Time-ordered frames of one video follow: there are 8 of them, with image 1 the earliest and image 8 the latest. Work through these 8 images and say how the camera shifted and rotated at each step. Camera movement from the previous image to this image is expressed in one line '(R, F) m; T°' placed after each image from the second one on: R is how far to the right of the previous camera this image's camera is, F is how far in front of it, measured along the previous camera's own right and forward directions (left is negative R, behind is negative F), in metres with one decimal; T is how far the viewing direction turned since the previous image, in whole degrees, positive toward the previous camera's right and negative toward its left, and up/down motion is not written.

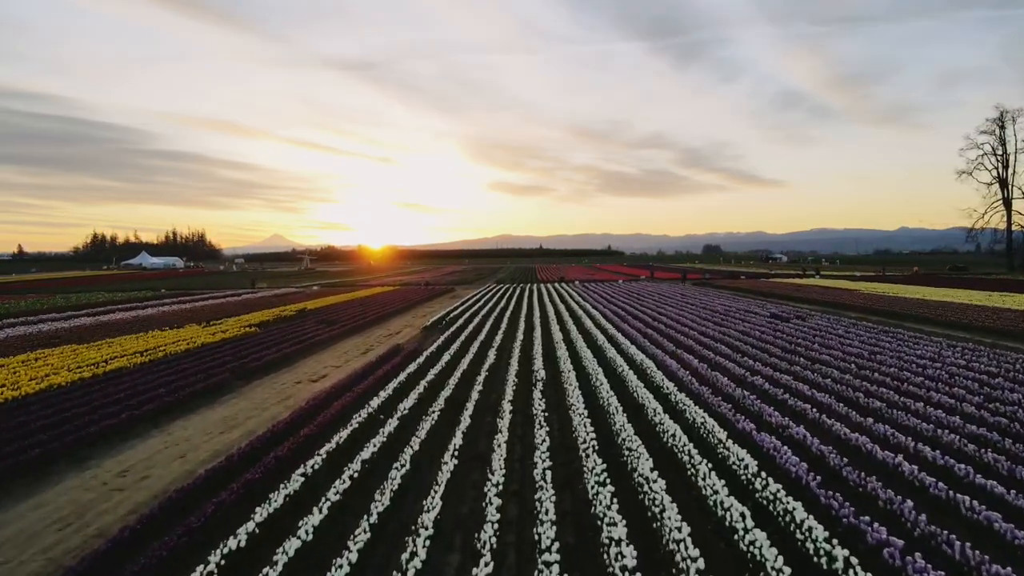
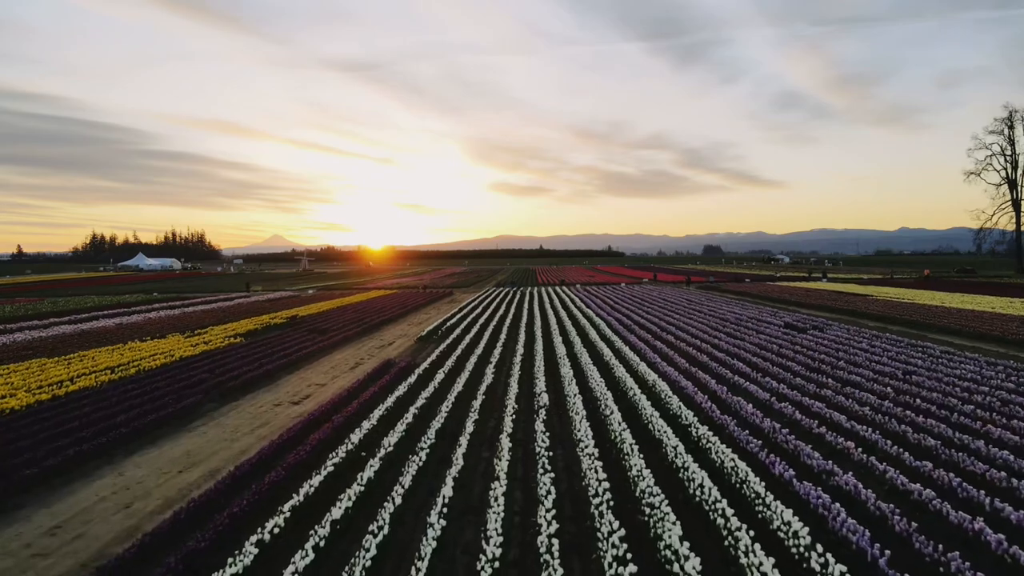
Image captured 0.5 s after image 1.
(0.0, +1.0) m; 0°
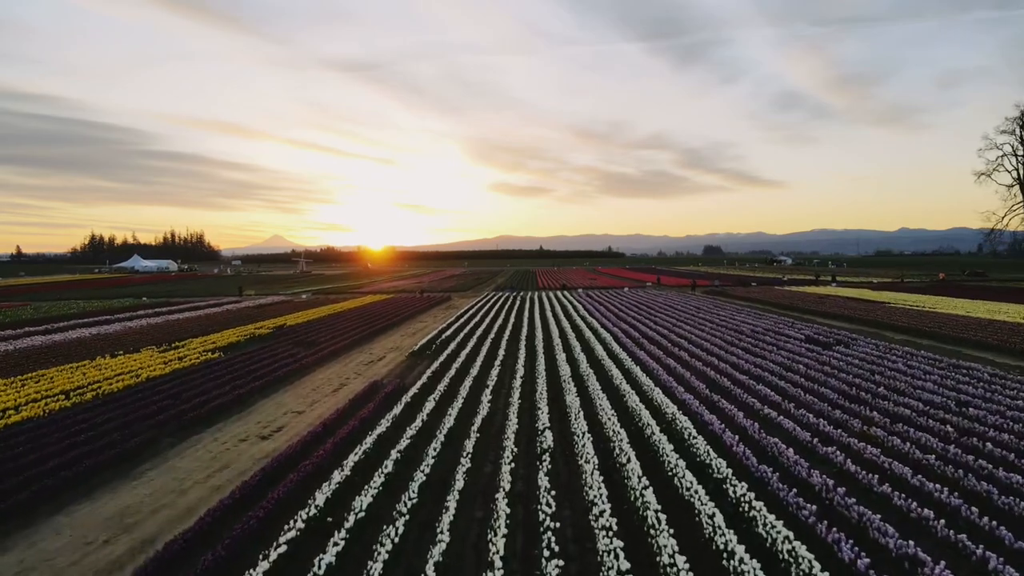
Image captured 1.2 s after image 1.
(0.0, +1.3) m; 0°
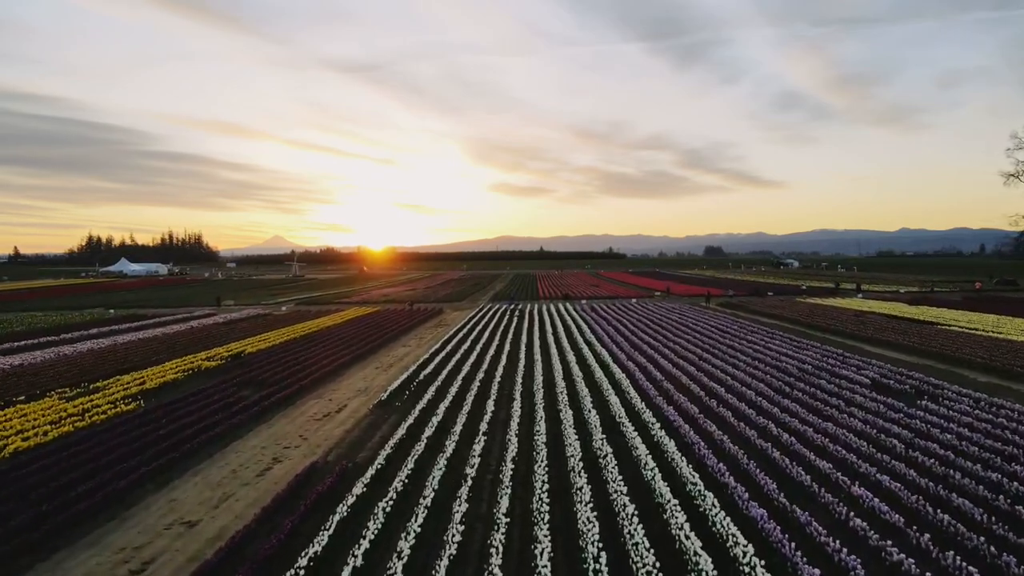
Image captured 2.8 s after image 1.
(+0.2, +3.4) m; 0°
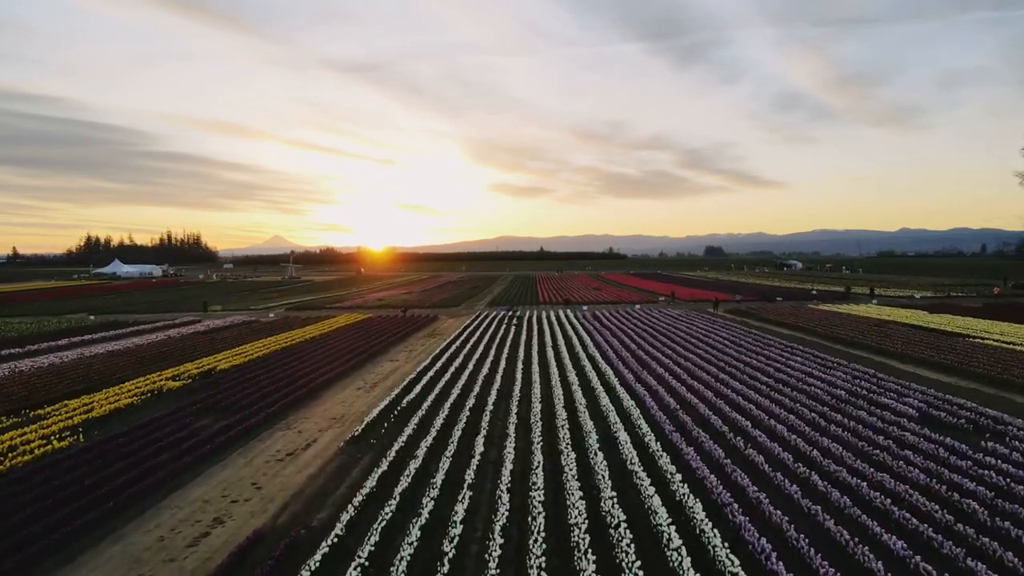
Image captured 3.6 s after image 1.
(+0.1, +1.7) m; 0°
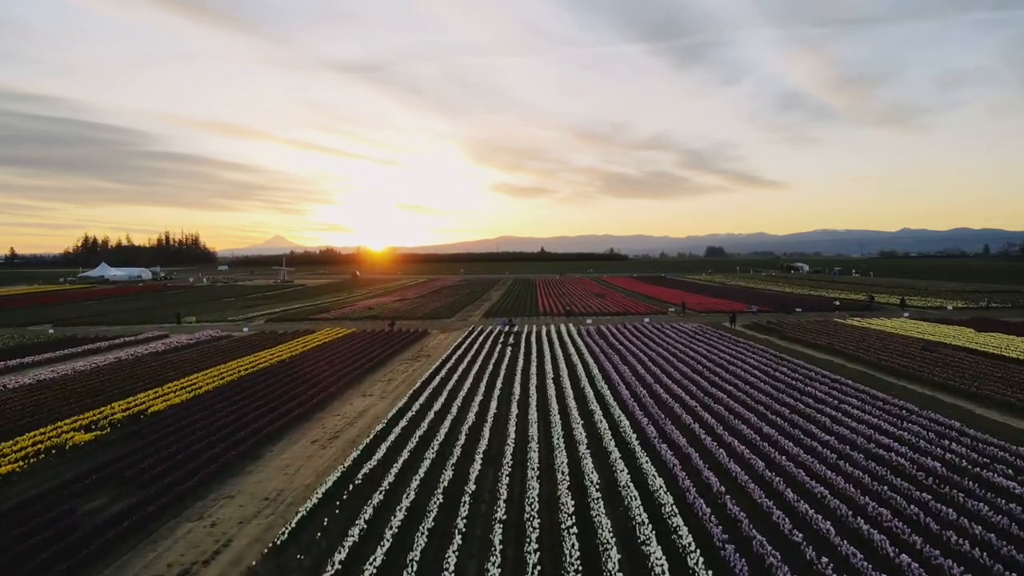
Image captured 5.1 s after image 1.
(+0.2, +3.2) m; 0°
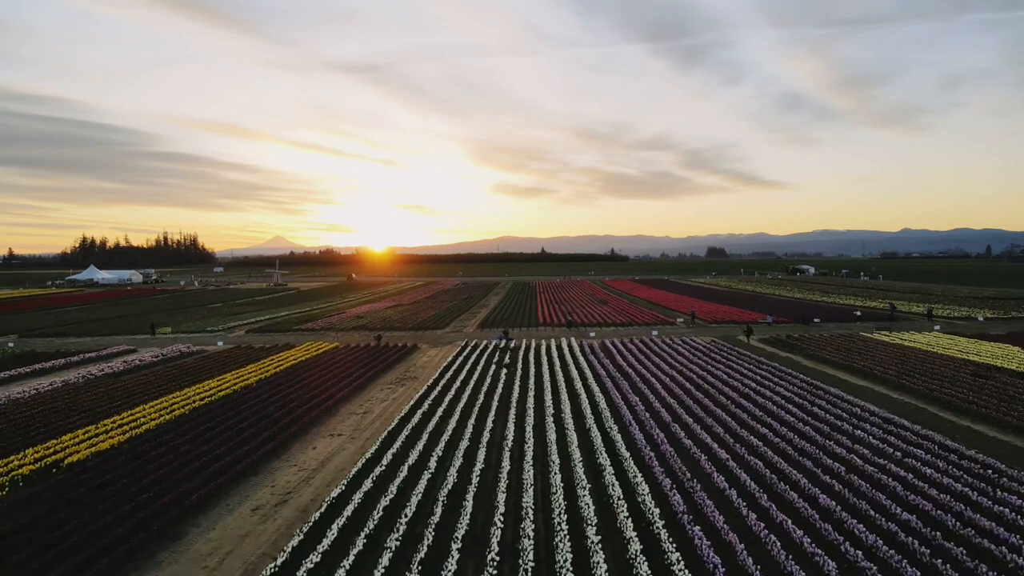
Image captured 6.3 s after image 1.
(+0.2, +2.7) m; 0°
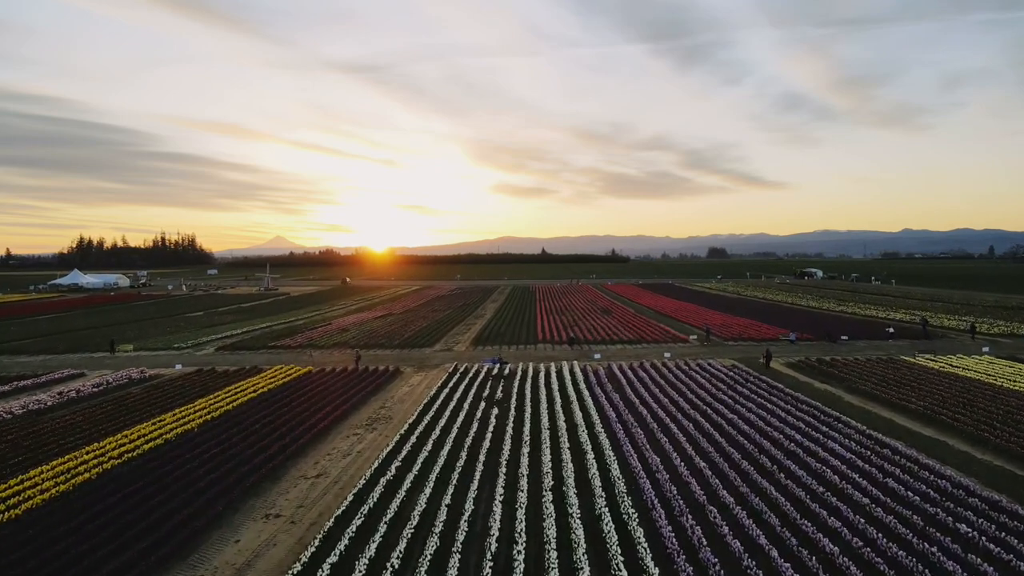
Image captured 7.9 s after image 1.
(+0.3, +3.5) m; 0°
